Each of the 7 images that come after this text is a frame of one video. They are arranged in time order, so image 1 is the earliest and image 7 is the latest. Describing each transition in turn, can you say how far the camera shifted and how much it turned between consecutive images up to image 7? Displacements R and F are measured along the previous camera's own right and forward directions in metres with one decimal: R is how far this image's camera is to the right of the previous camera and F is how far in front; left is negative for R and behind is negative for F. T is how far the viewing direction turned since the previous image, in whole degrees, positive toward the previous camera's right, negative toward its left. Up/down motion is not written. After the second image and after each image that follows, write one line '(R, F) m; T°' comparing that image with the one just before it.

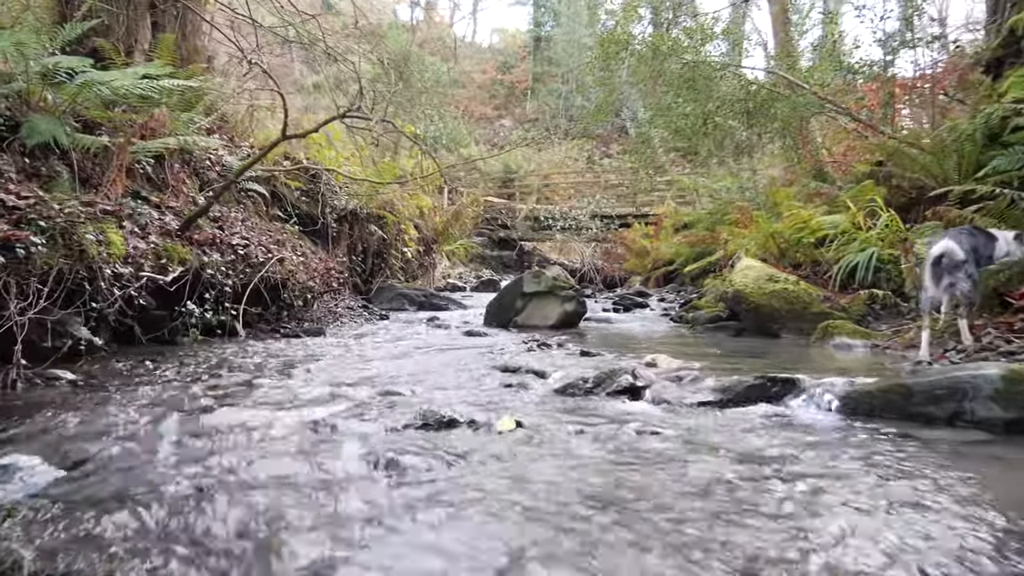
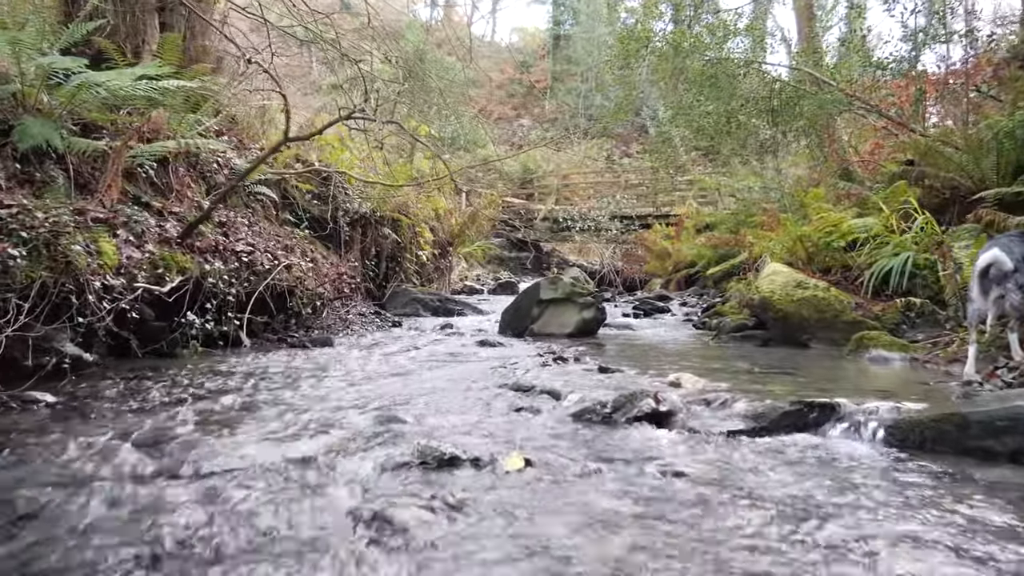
(0.0, +0.3) m; -1°
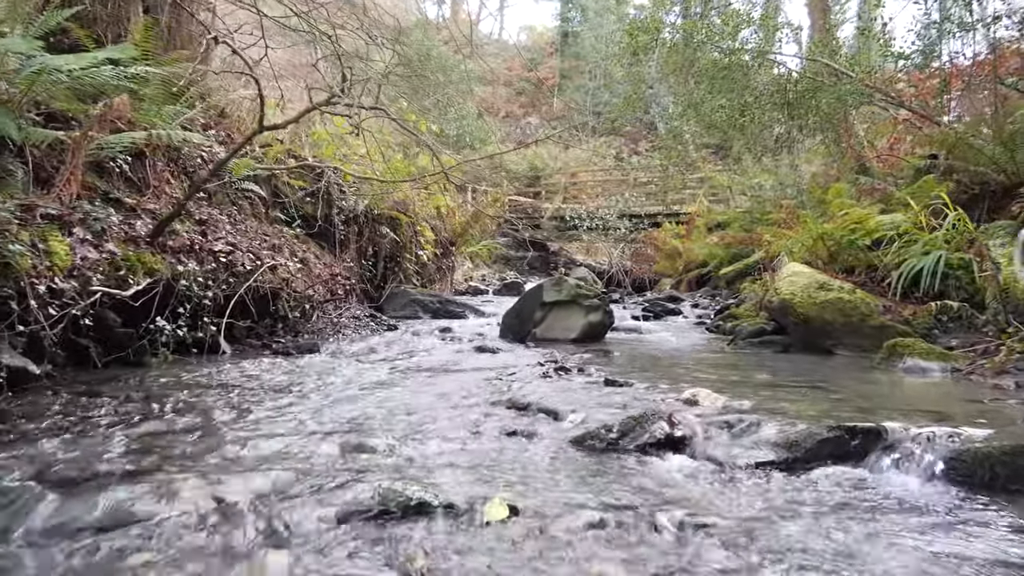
(+0.1, +0.4) m; -1°
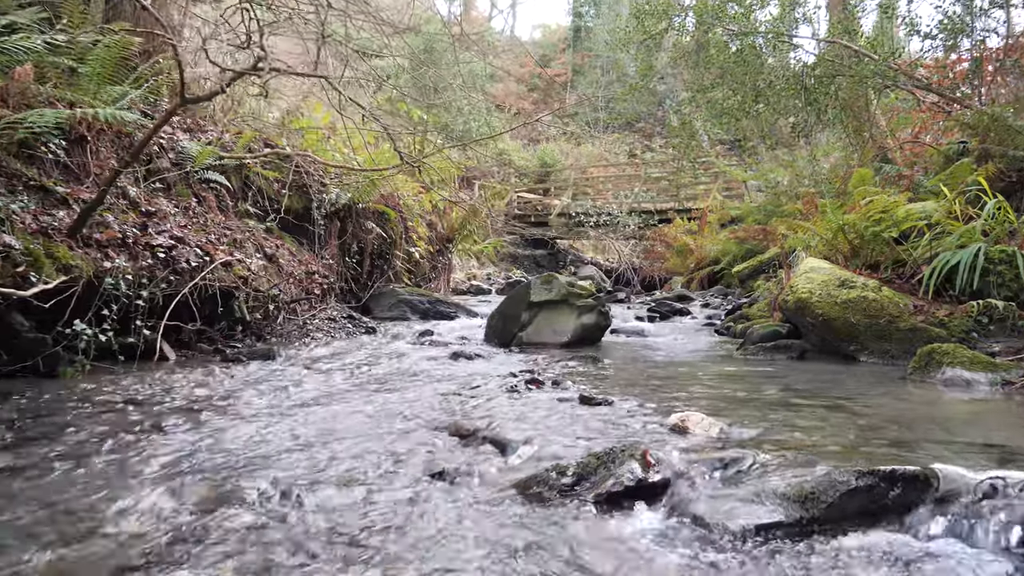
(+0.2, +0.6) m; -1°
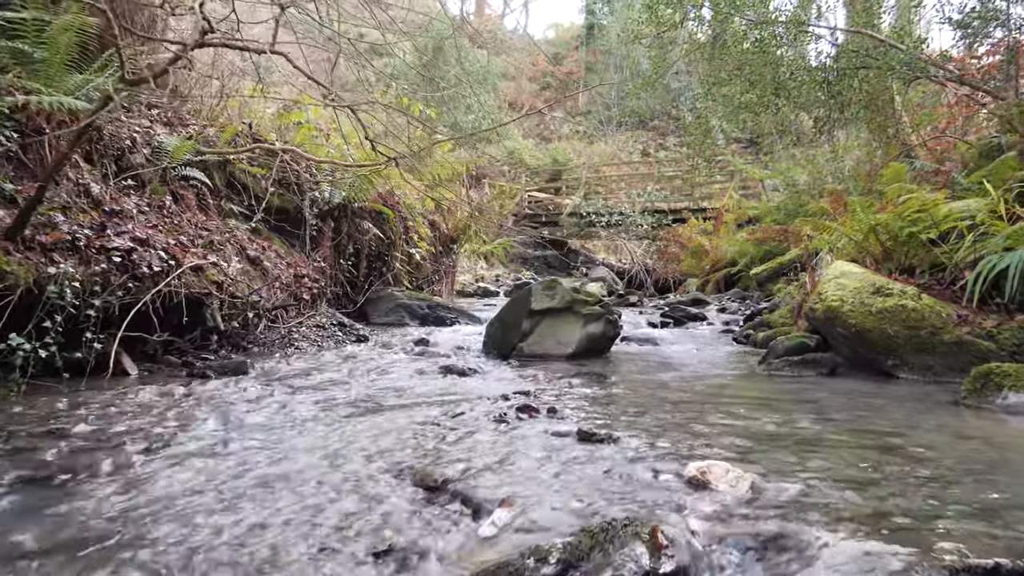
(+0.1, +0.5) m; -1°
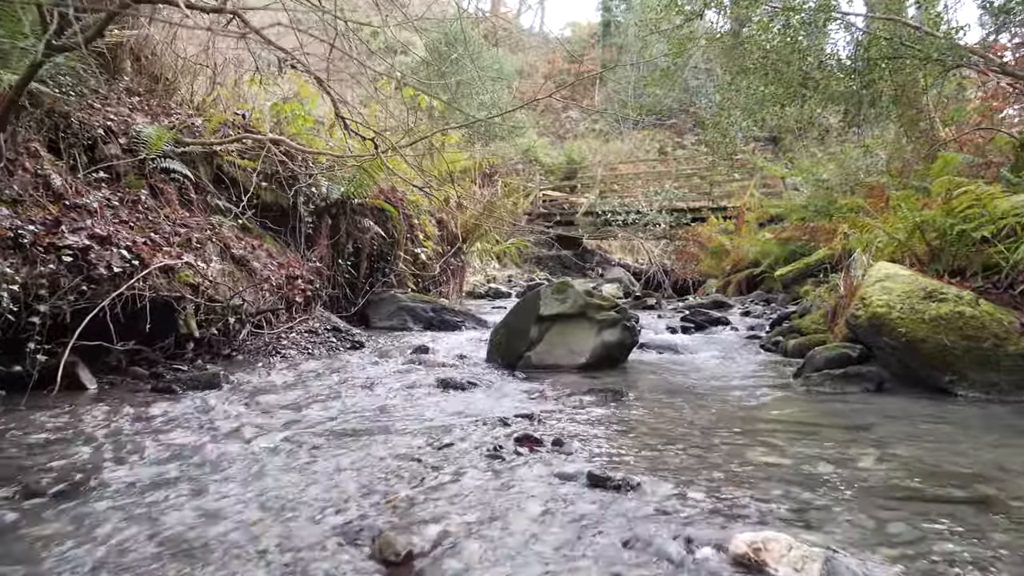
(+0.1, +0.5) m; -1°
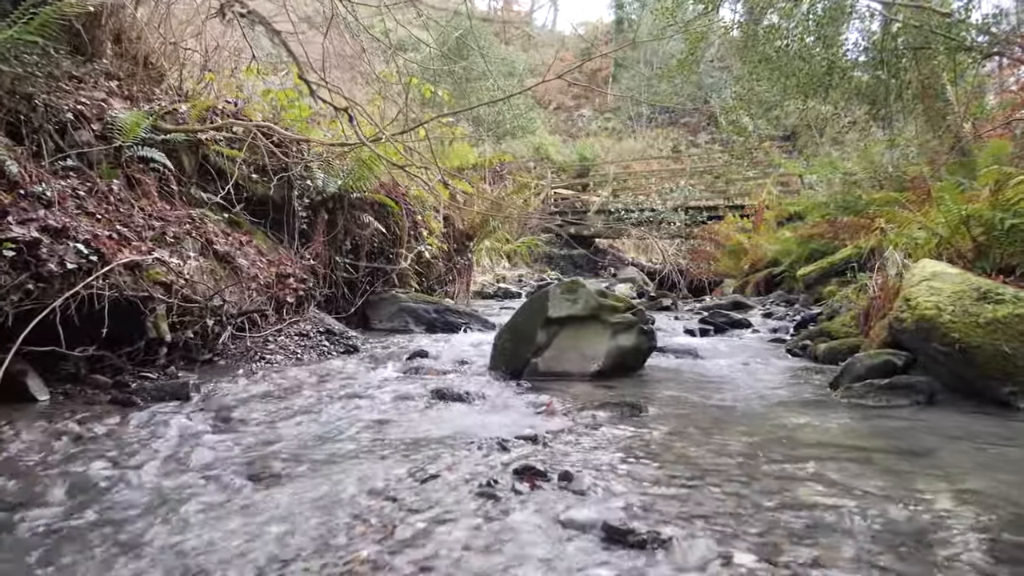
(0.0, +0.4) m; -1°
